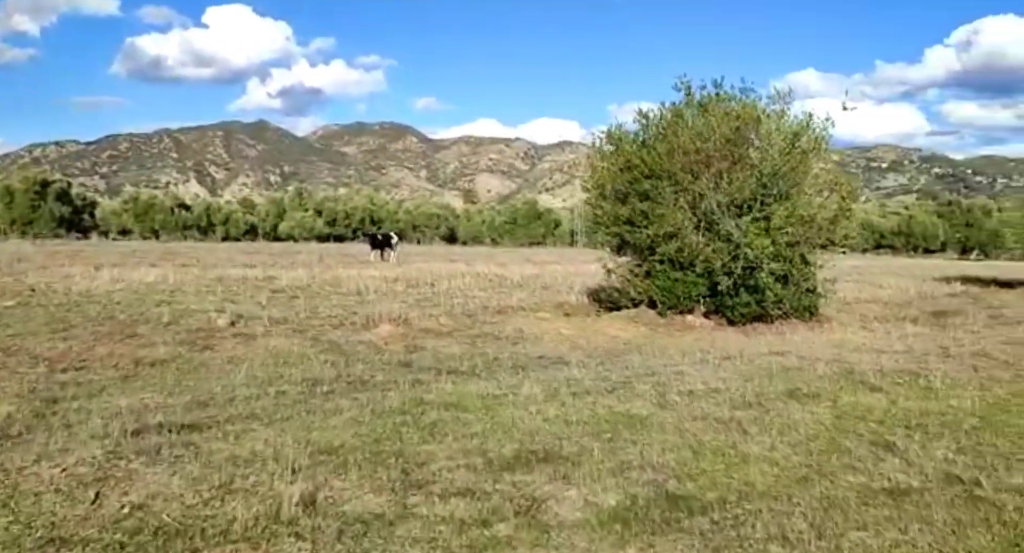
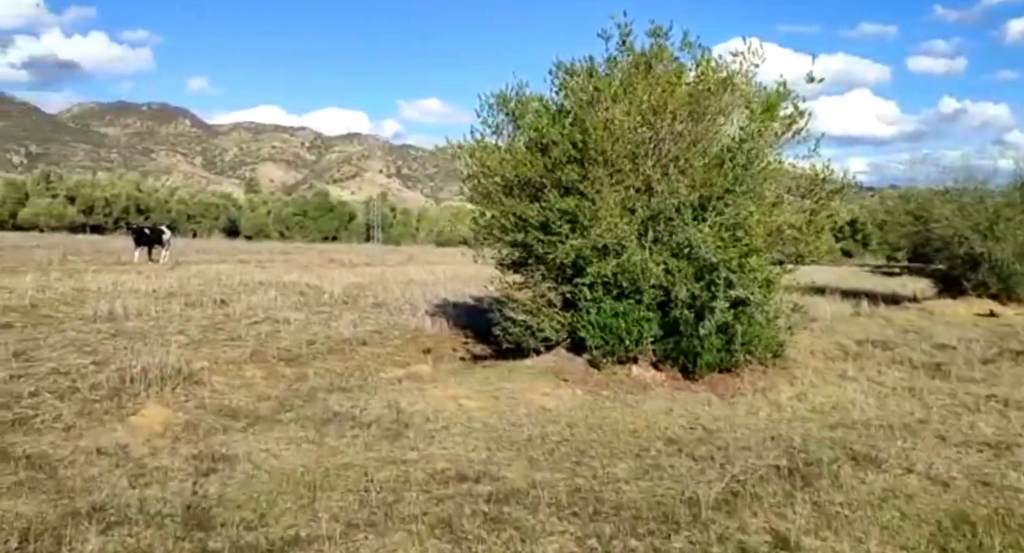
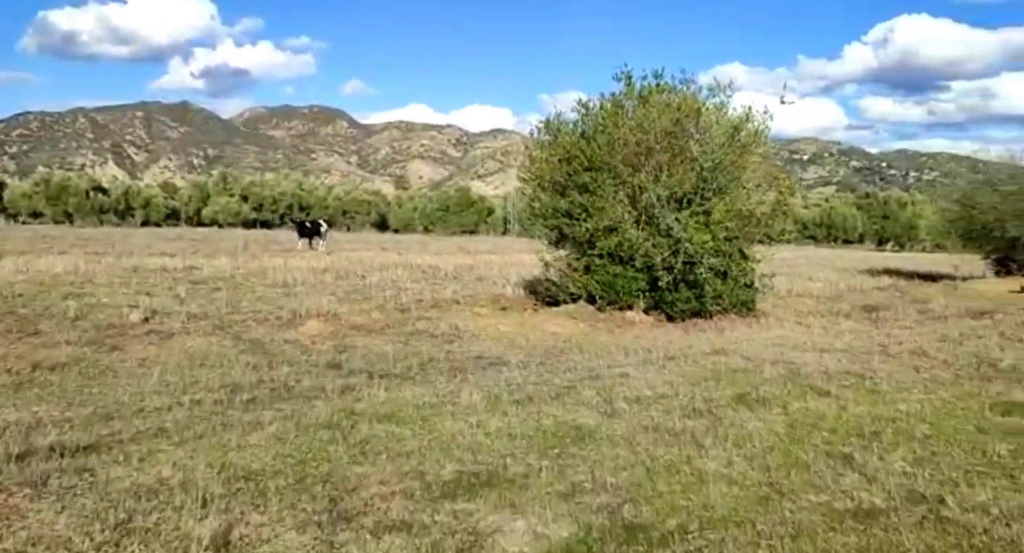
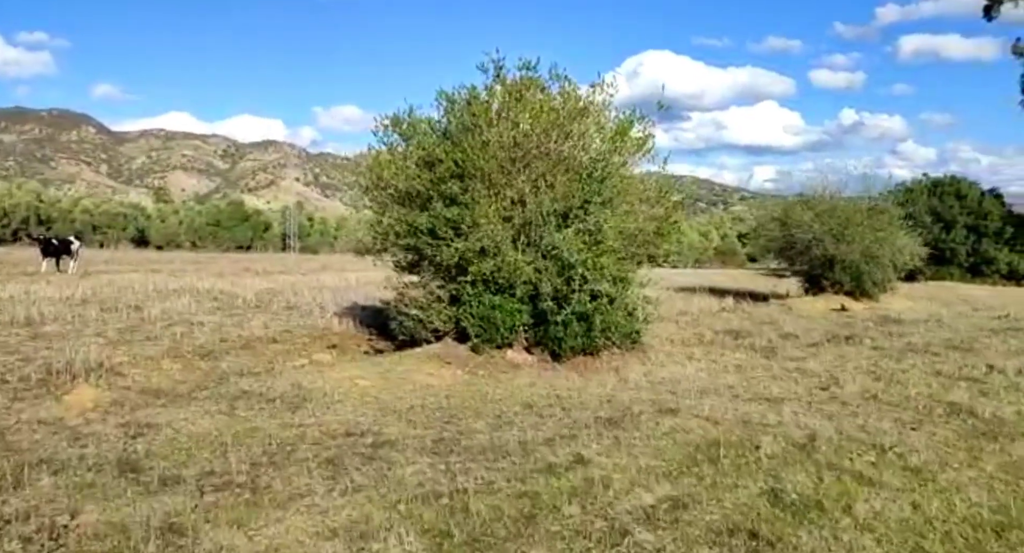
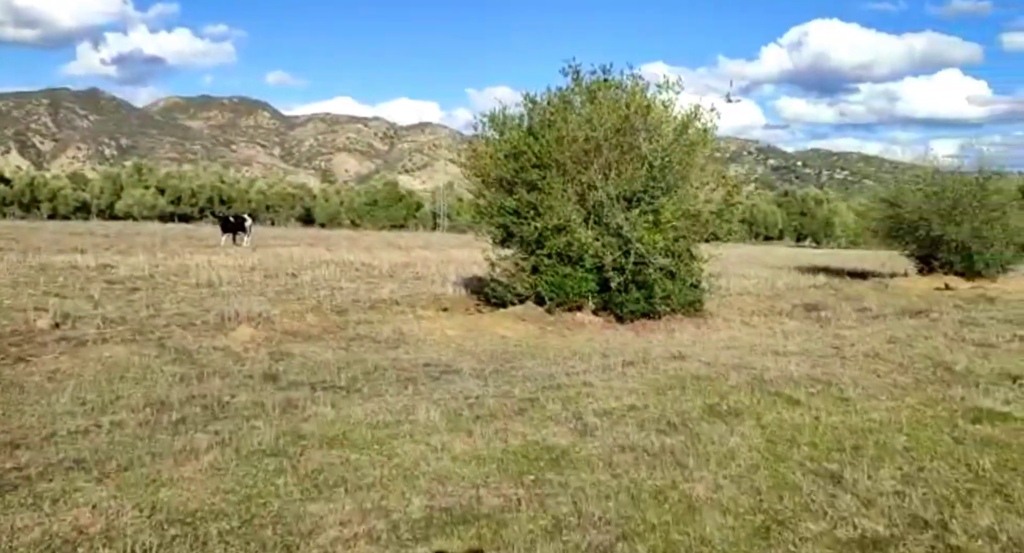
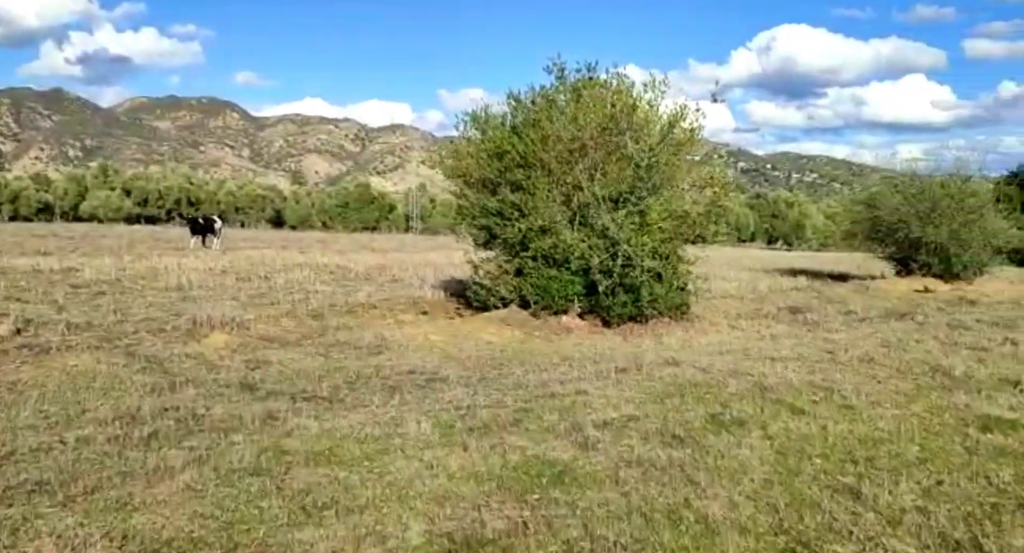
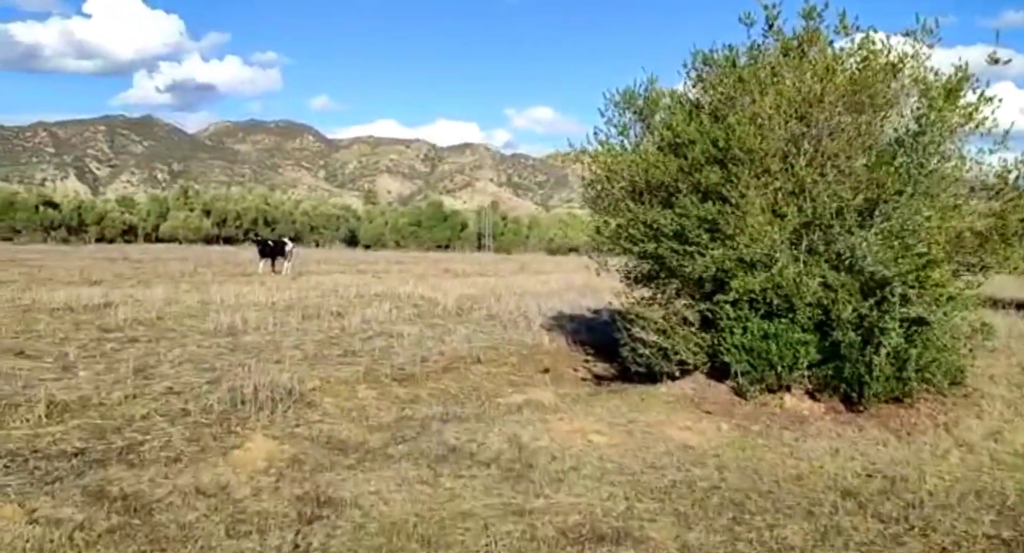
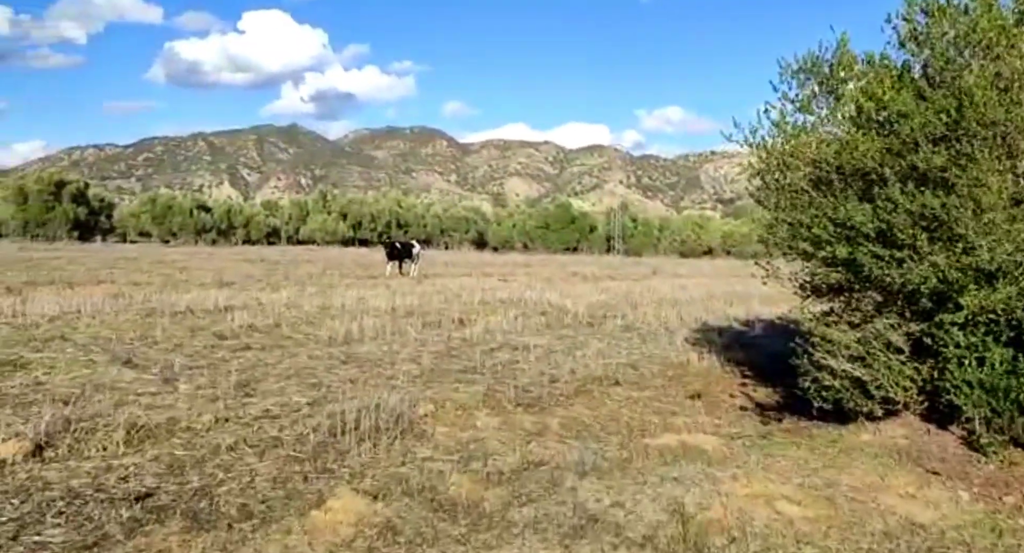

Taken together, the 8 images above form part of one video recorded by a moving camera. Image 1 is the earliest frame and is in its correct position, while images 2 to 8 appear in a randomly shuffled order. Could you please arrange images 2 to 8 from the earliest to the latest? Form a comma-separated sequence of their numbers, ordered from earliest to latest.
3, 5, 6, 4, 2, 7, 8
